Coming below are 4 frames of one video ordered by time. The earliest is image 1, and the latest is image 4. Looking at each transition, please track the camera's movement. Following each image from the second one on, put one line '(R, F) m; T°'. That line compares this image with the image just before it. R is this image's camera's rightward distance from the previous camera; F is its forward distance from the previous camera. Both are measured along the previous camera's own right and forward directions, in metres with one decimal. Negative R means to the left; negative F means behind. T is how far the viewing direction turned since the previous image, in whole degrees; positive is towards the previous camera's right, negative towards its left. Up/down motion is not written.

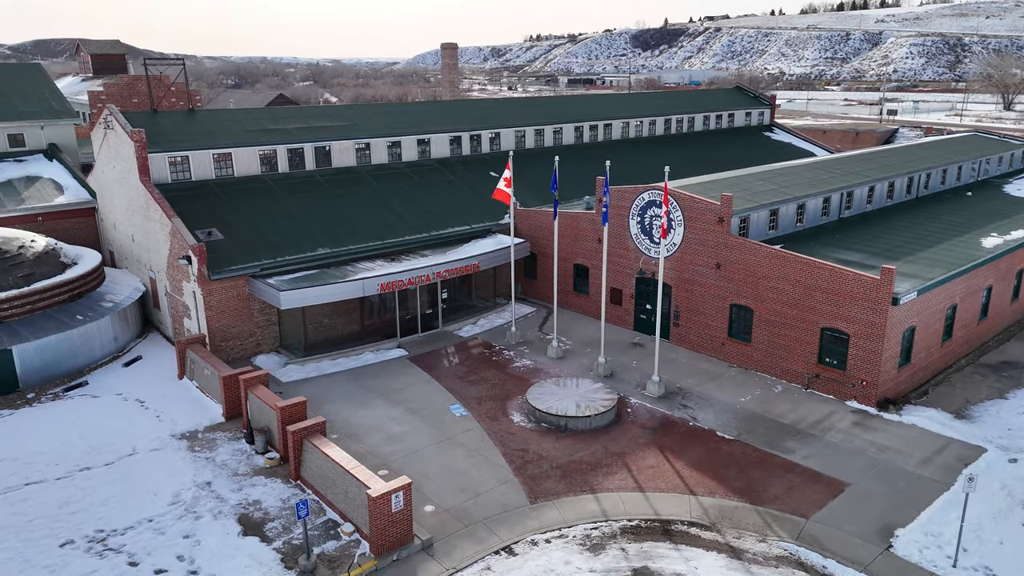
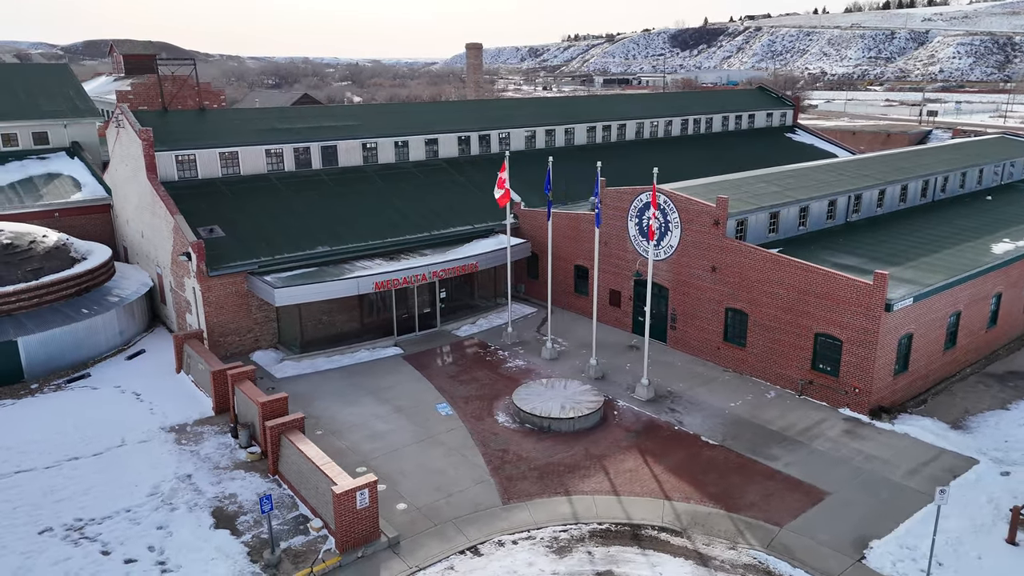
(+1.3, 0.0) m; -3°
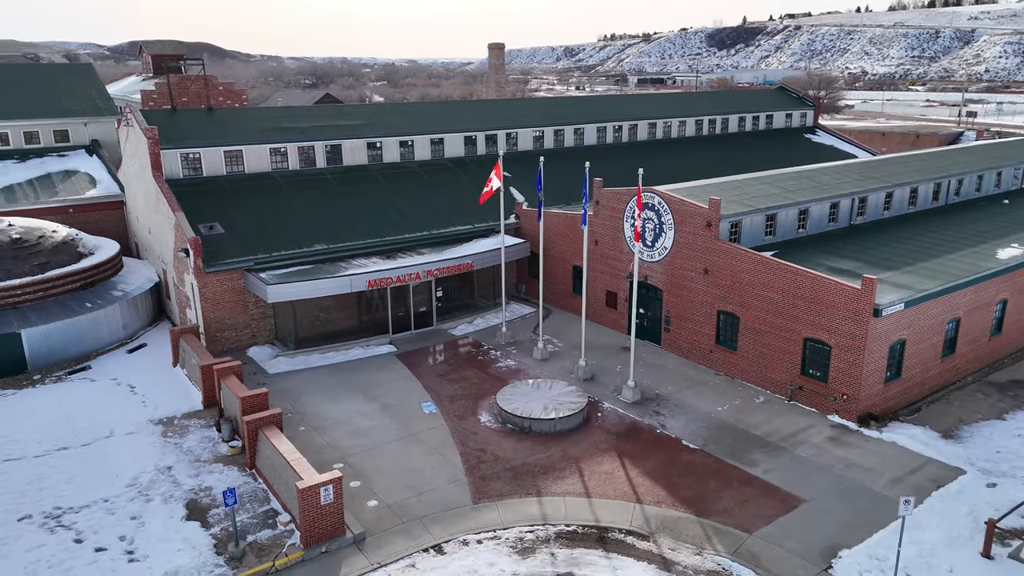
(+1.3, 0.0) m; -2°
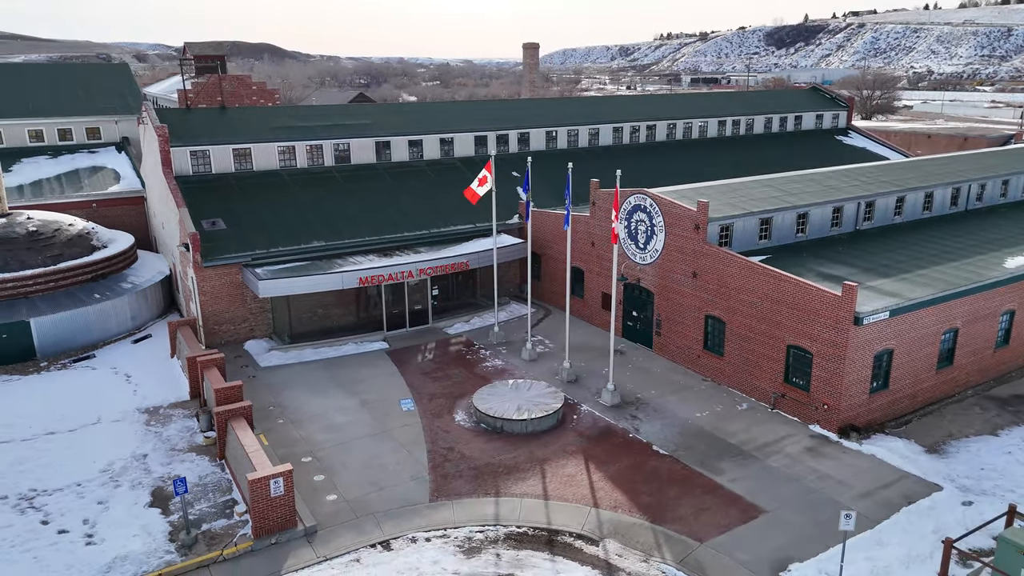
(+1.9, +0.1) m; -4°
